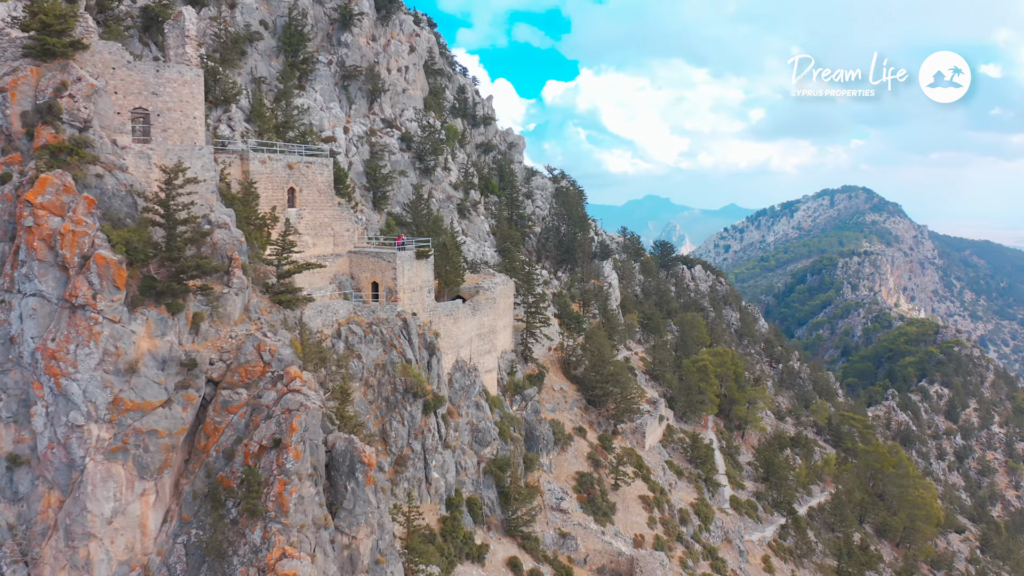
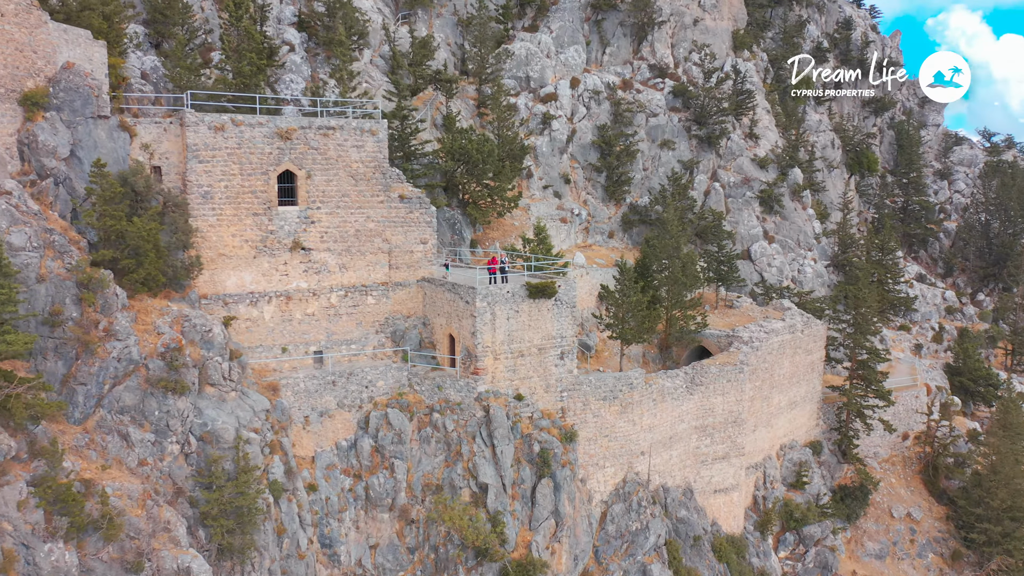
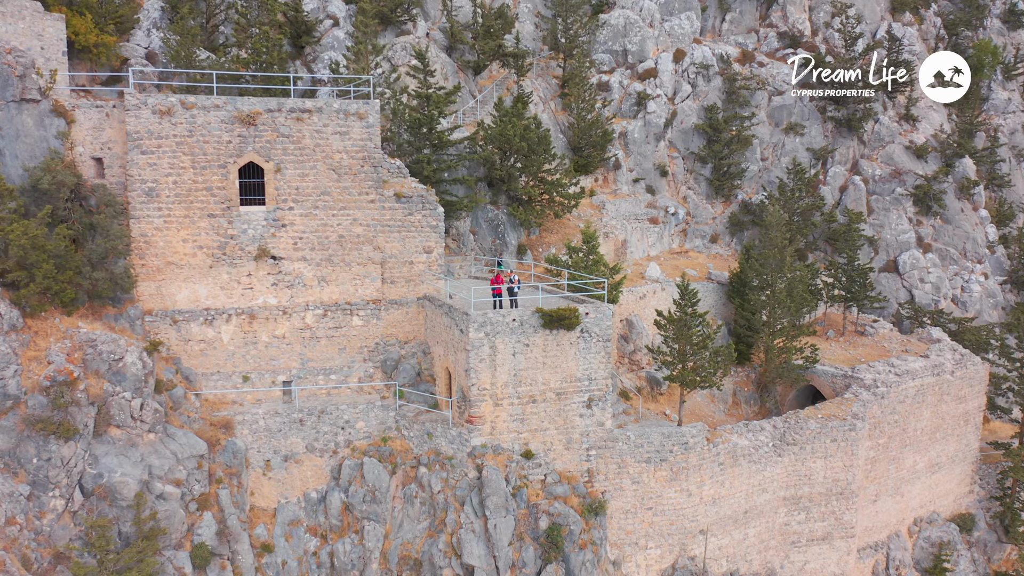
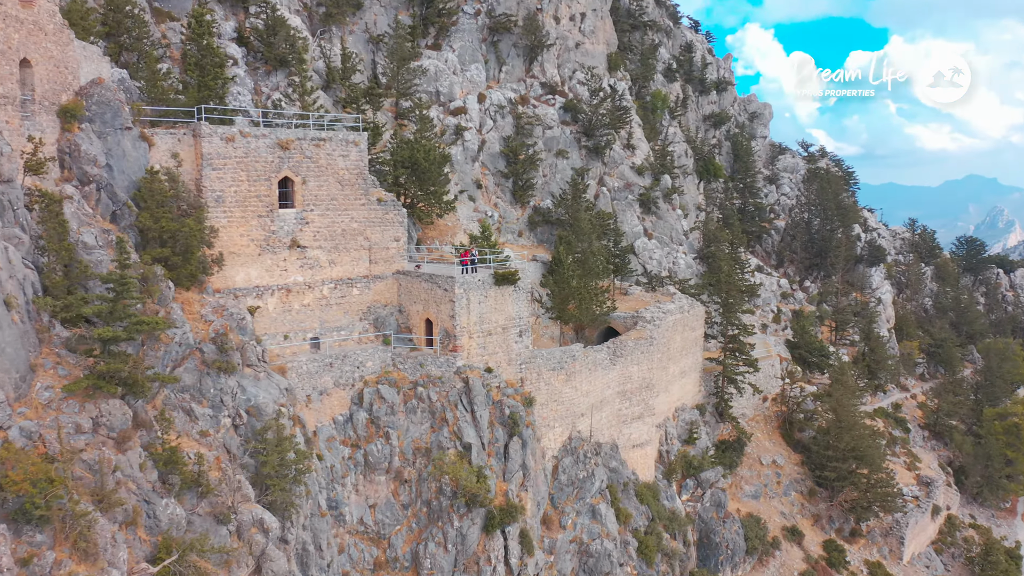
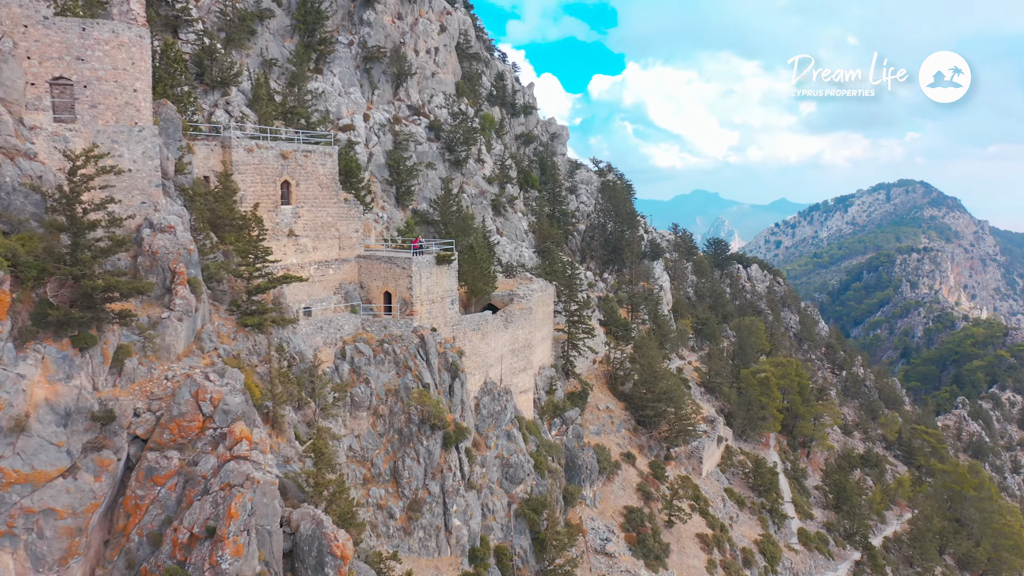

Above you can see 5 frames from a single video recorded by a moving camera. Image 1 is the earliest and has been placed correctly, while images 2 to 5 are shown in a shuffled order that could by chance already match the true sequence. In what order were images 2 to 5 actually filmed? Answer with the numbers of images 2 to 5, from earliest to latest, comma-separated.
5, 4, 2, 3
